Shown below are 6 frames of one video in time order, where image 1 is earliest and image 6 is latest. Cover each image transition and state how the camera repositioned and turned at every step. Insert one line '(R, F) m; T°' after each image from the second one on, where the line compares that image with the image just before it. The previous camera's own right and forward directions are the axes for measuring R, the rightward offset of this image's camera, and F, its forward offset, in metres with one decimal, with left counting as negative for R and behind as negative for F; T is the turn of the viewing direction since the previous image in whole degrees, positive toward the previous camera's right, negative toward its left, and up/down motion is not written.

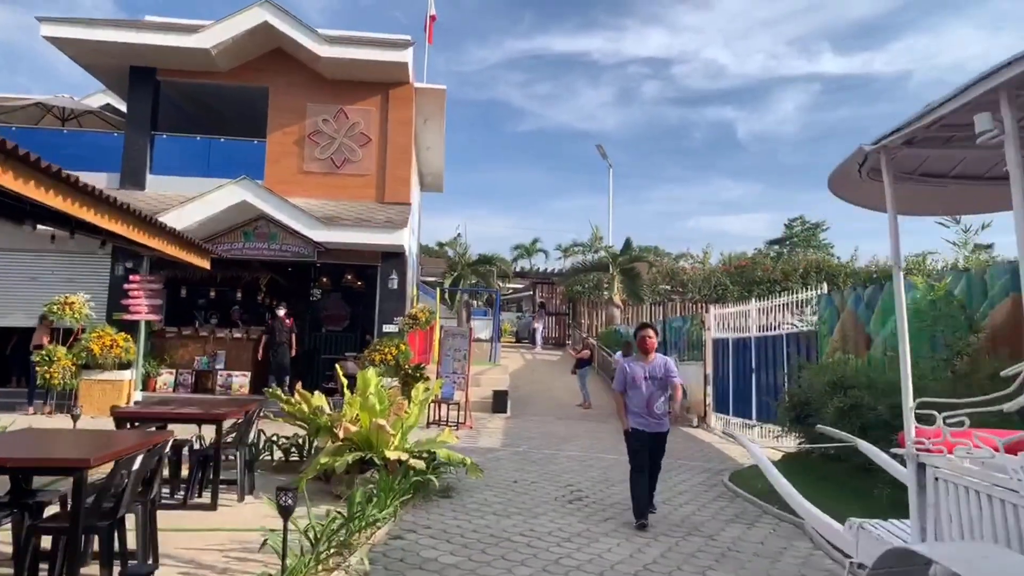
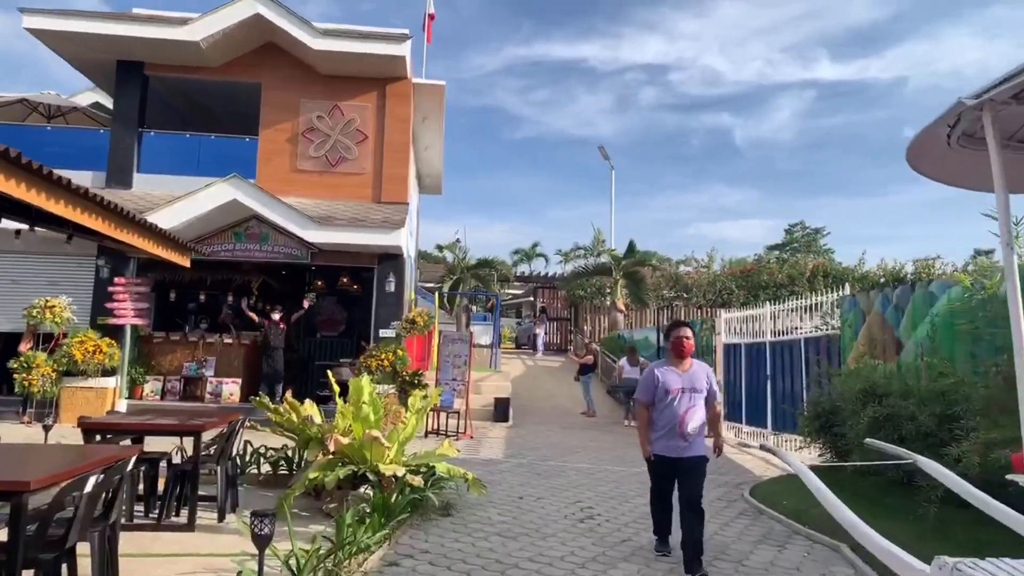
(-0.1, +0.6) m; 0°
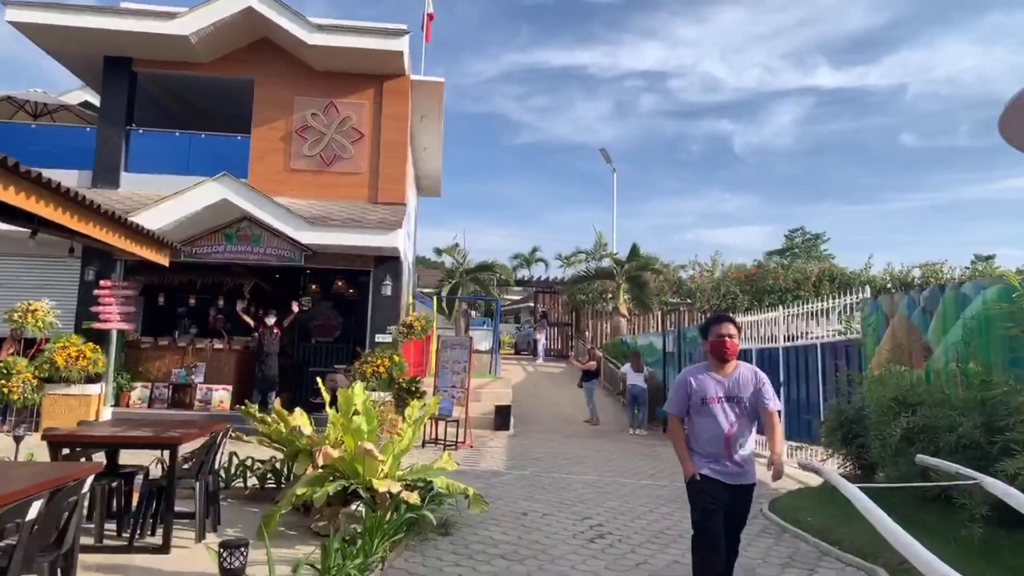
(0.0, +0.5) m; 0°
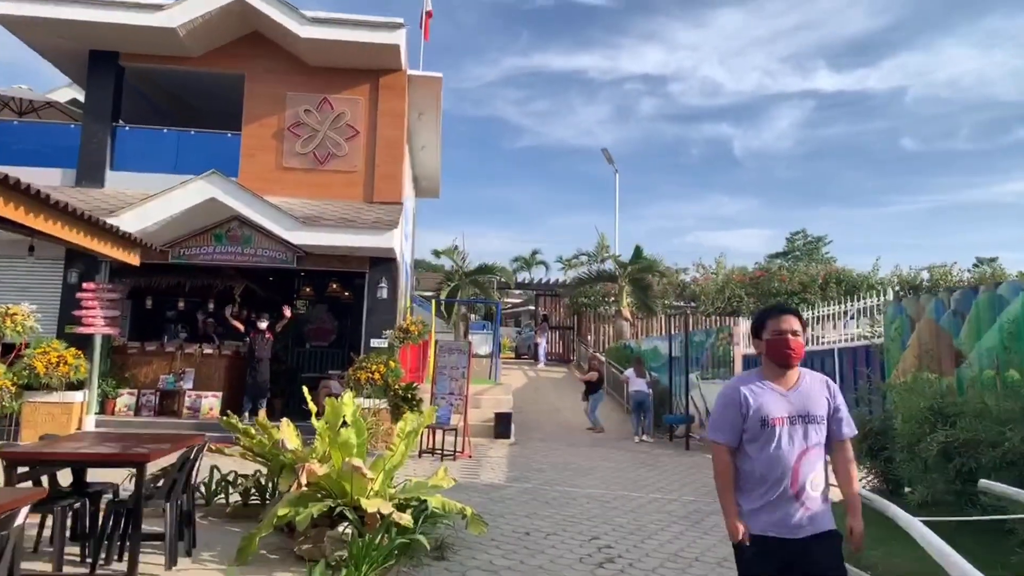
(0.0, +0.5) m; 0°
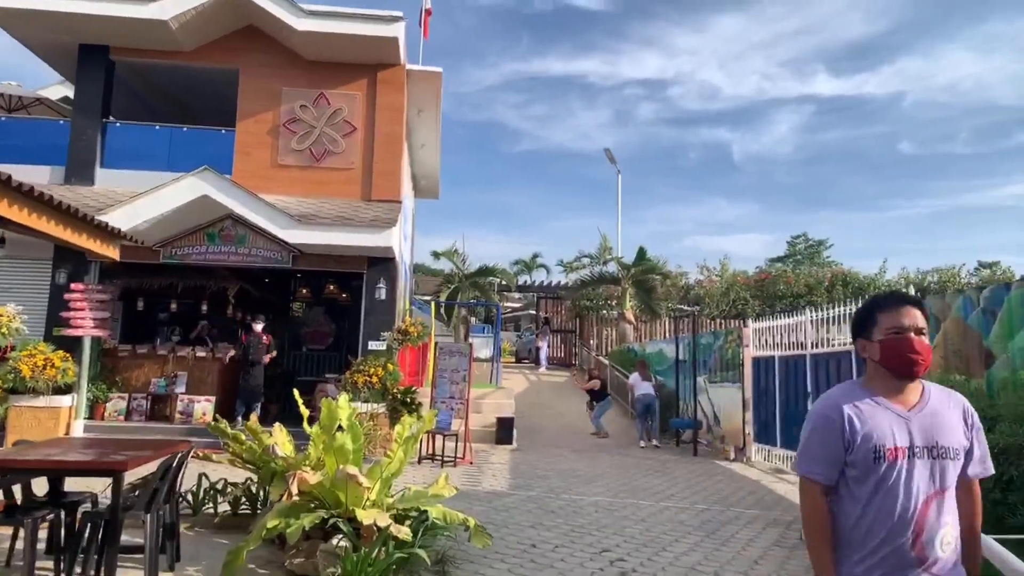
(0.0, +0.4) m; 0°
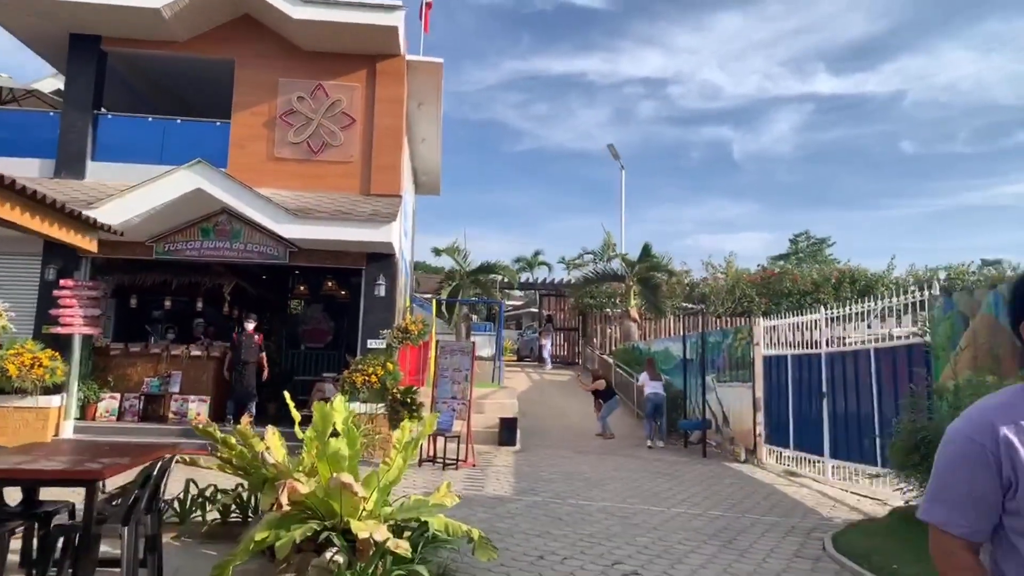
(0.0, +0.4) m; 0°
